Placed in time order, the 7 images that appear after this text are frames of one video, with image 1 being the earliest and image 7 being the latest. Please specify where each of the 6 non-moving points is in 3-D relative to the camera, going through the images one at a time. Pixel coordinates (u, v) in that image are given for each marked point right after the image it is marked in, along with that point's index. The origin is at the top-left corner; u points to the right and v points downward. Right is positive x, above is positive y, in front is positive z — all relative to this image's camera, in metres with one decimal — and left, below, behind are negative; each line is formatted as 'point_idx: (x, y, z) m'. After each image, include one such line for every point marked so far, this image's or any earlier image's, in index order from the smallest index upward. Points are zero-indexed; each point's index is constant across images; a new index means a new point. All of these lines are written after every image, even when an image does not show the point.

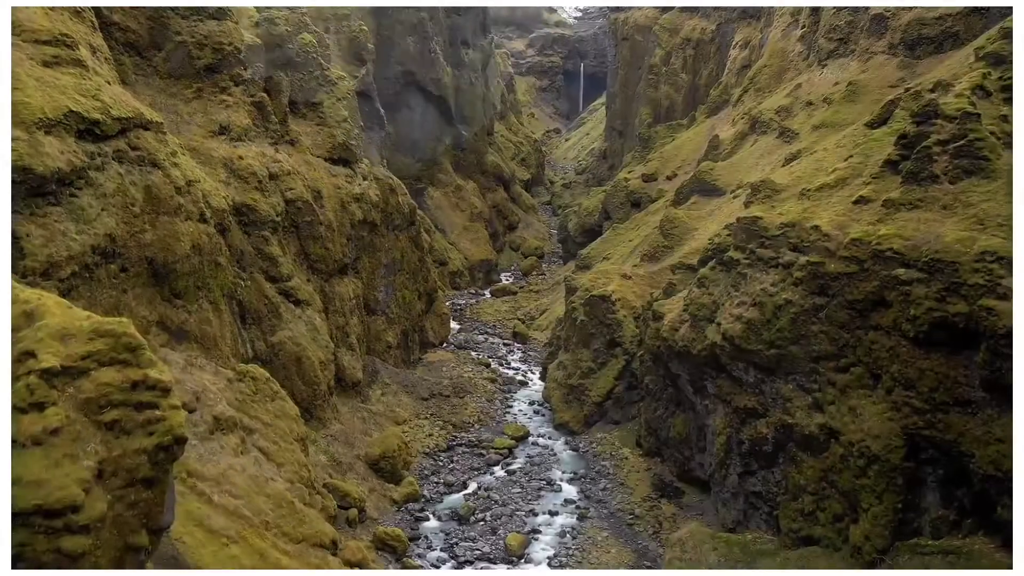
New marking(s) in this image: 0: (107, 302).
0: (-10.9, -0.4, +18.4) m
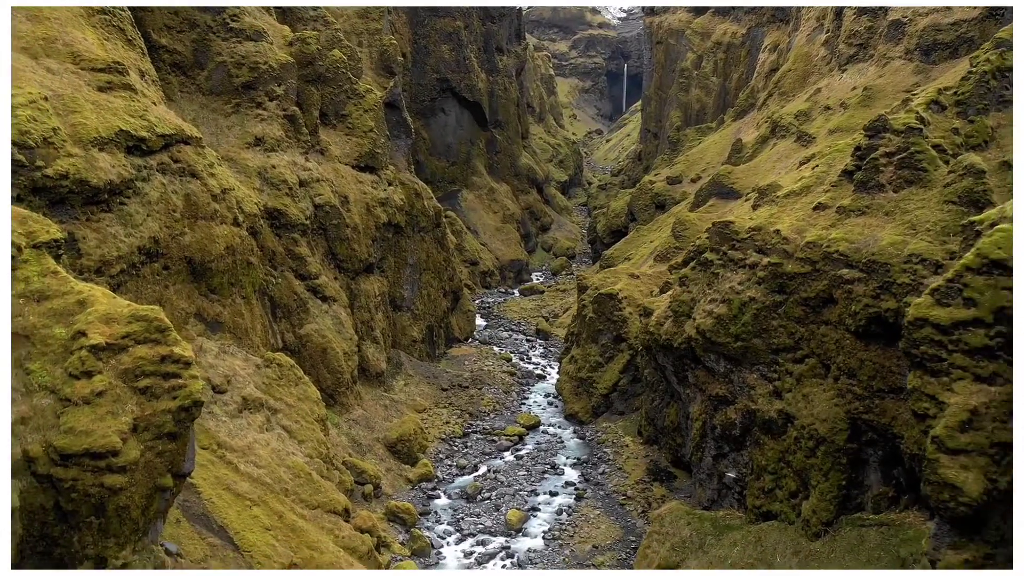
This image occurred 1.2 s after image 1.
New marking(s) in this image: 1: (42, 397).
0: (-11.1, -0.2, +21.2) m
1: (-7.8, -1.8, +11.5) m
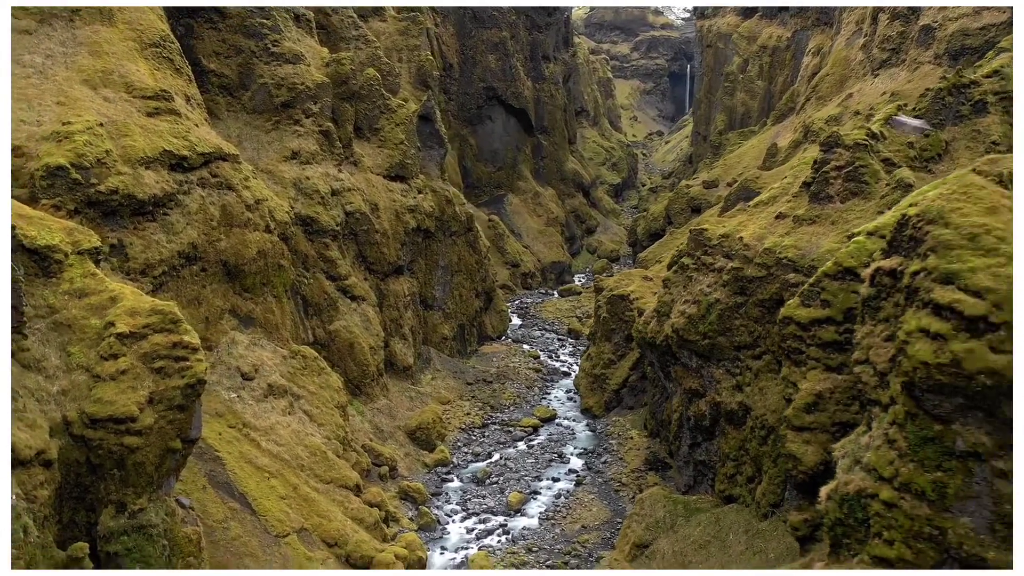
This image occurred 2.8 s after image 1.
0: (-11.4, -0.2, +24.4) m
1: (-9.0, -1.8, +14.4) m
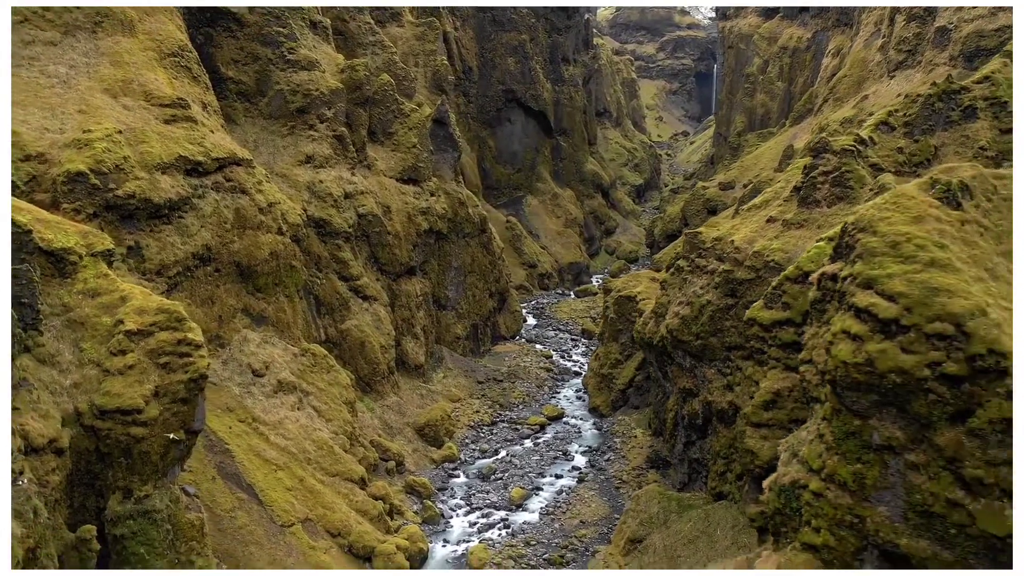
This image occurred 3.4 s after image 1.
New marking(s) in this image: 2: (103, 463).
0: (-11.4, -0.2, +25.5) m
1: (-9.4, -1.8, +15.4) m
2: (-8.8, -3.8, +14.8) m
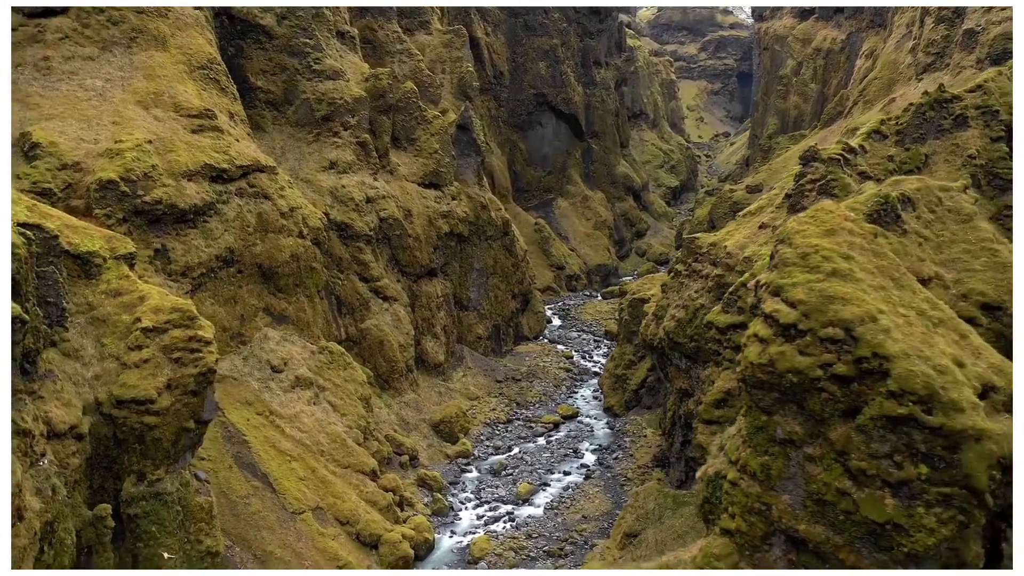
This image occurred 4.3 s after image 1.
0: (-11.2, -0.2, +27.1) m
1: (-9.8, -1.8, +16.8) m
2: (-9.2, -3.8, +16.2) m
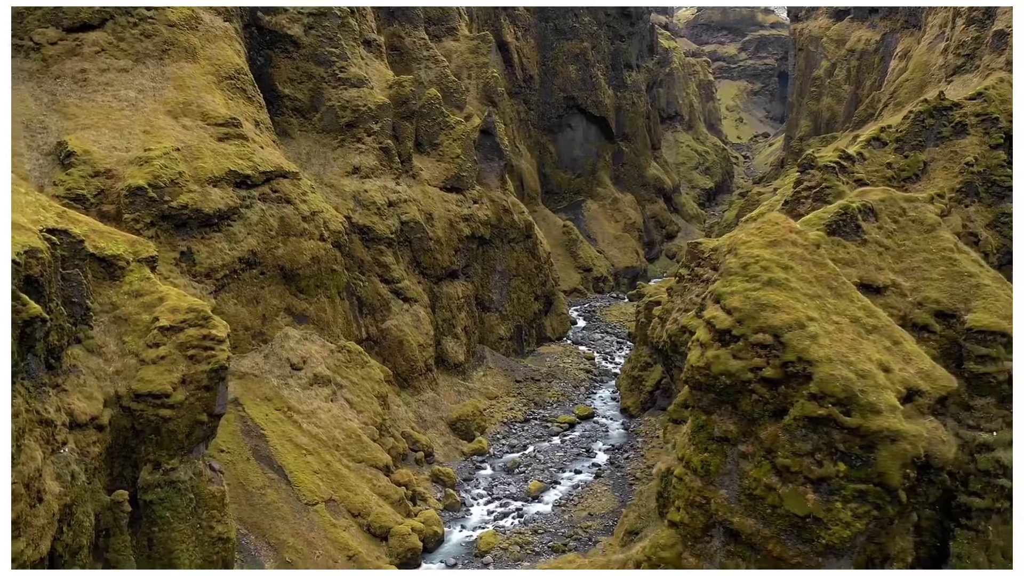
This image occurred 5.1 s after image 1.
0: (-10.8, -0.2, +28.4) m
1: (-10.0, -1.8, +18.0) m
2: (-9.4, -3.8, +17.4) m
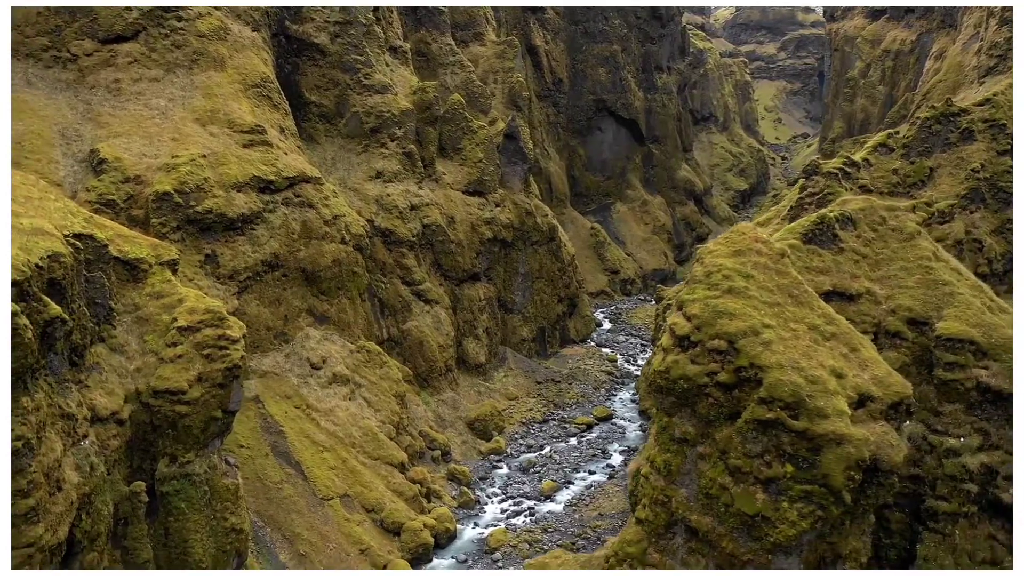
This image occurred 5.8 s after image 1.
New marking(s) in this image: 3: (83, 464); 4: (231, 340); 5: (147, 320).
0: (-10.3, -0.3, +29.4) m
1: (-9.9, -1.8, +19.0) m
2: (-9.5, -3.8, +18.4) m
3: (-9.9, -4.1, +16.1) m
4: (-7.9, -1.5, +19.6) m
5: (-10.4, -0.9, +19.7) m
